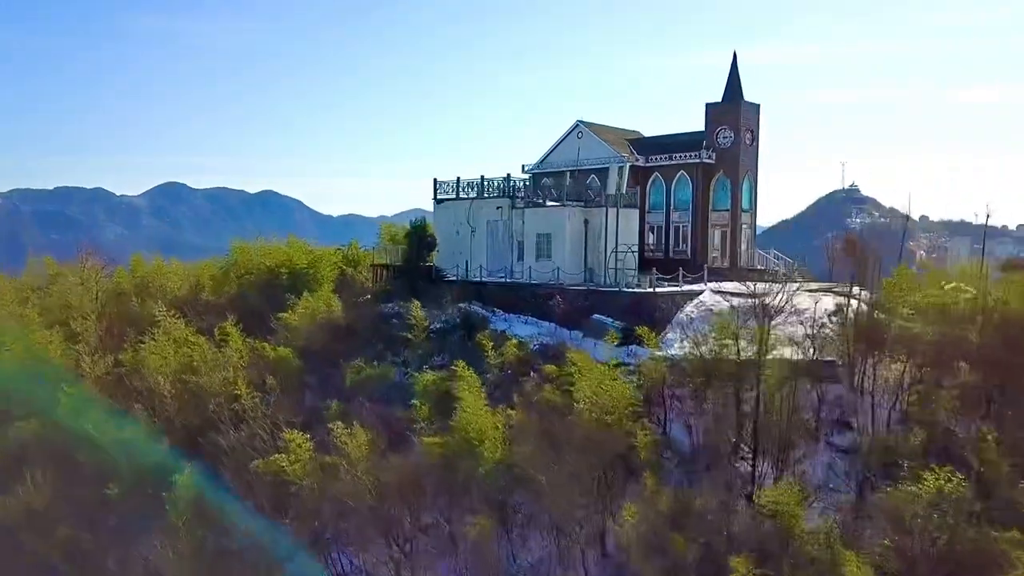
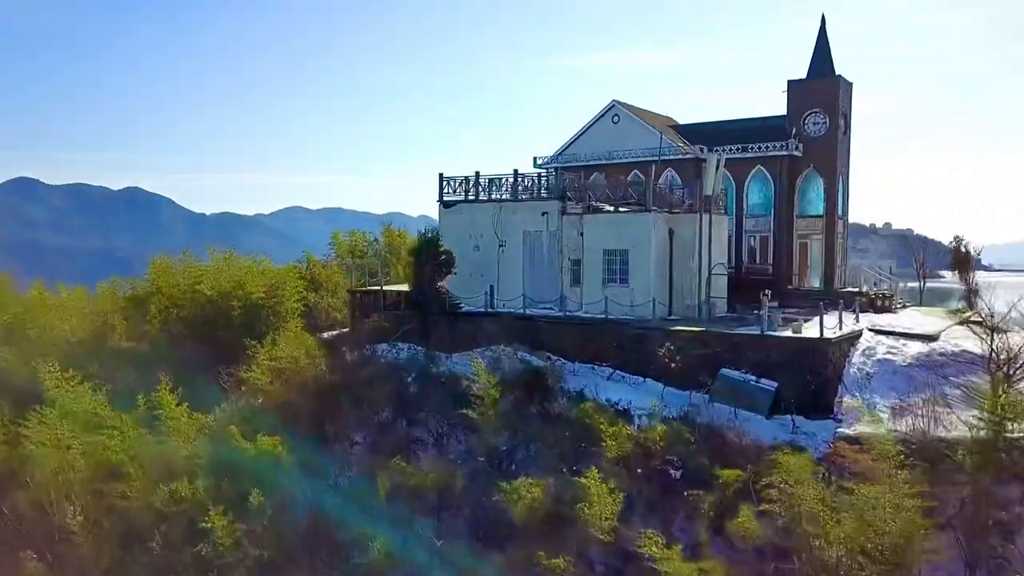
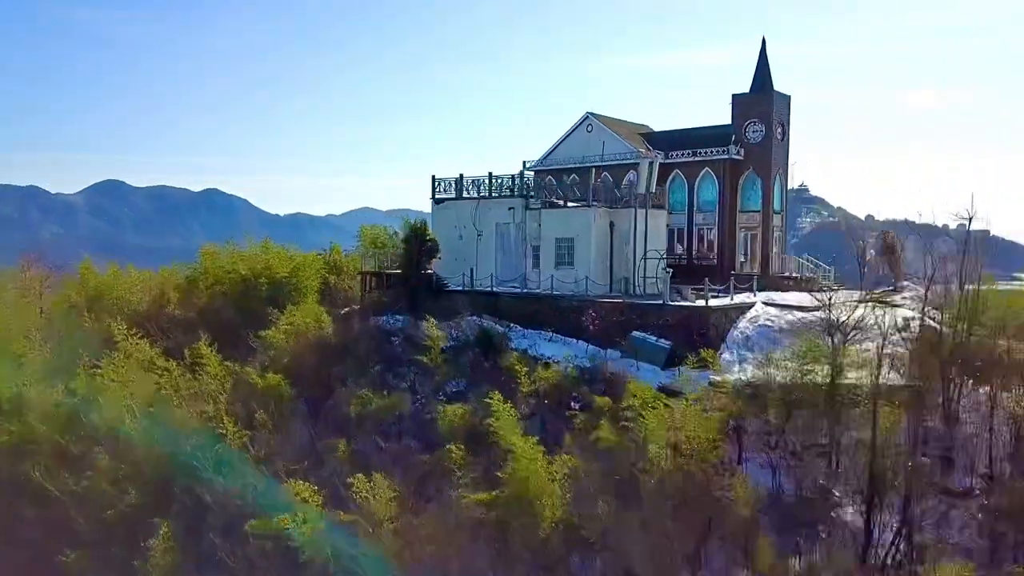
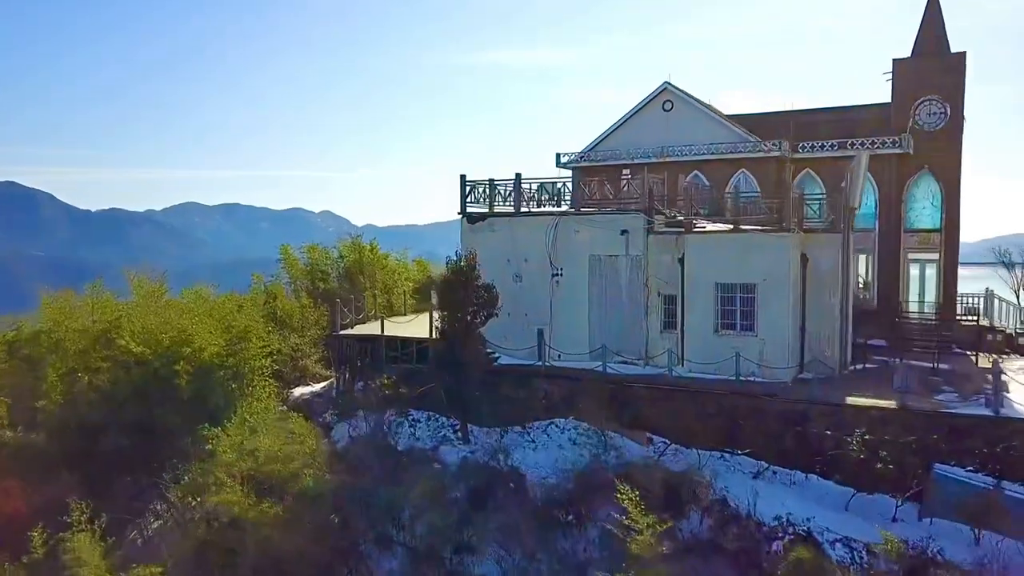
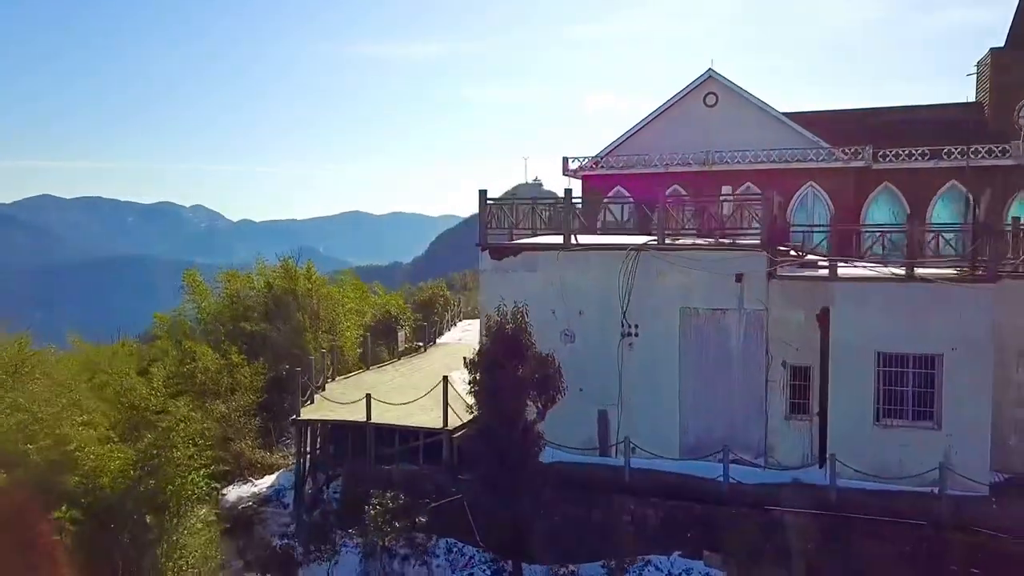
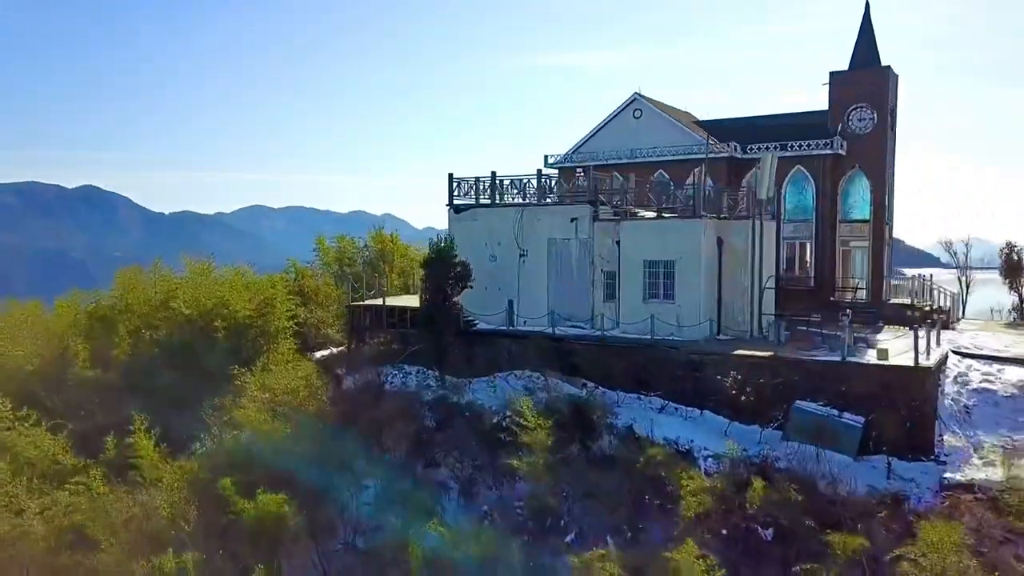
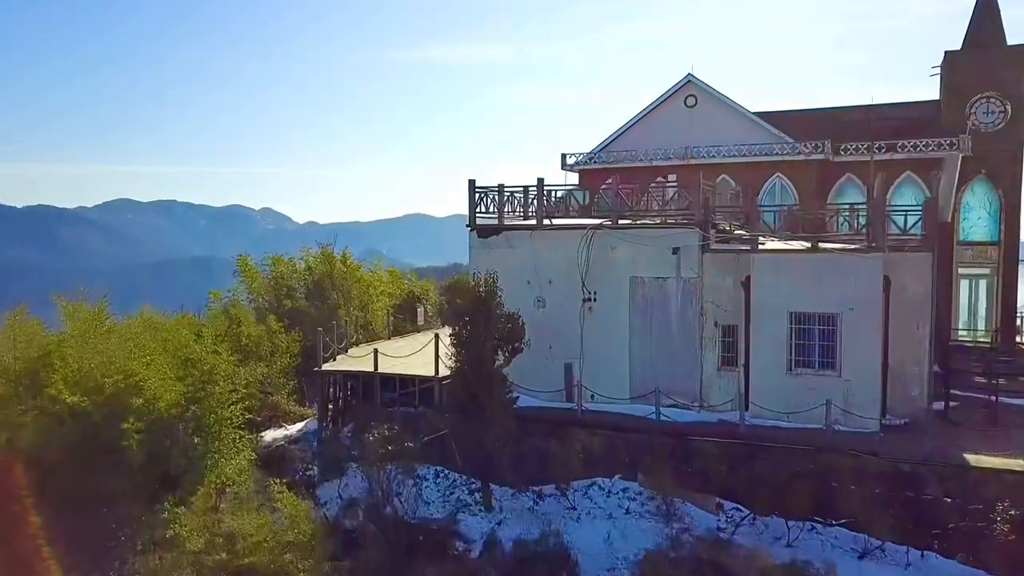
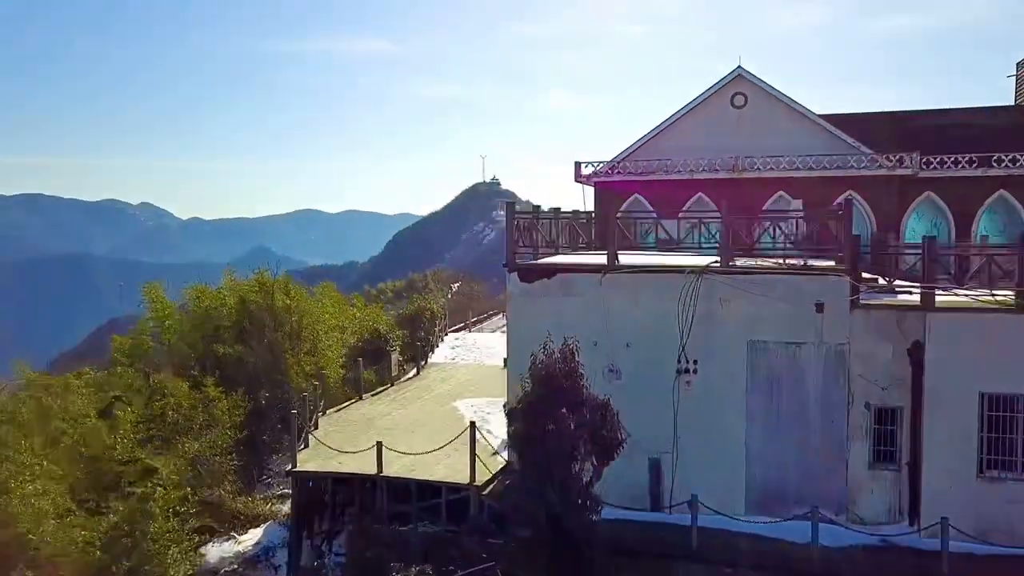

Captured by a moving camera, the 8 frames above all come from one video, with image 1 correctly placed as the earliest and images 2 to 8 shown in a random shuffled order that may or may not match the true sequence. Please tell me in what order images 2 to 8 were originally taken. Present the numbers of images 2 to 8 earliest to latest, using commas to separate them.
3, 2, 6, 4, 7, 5, 8
